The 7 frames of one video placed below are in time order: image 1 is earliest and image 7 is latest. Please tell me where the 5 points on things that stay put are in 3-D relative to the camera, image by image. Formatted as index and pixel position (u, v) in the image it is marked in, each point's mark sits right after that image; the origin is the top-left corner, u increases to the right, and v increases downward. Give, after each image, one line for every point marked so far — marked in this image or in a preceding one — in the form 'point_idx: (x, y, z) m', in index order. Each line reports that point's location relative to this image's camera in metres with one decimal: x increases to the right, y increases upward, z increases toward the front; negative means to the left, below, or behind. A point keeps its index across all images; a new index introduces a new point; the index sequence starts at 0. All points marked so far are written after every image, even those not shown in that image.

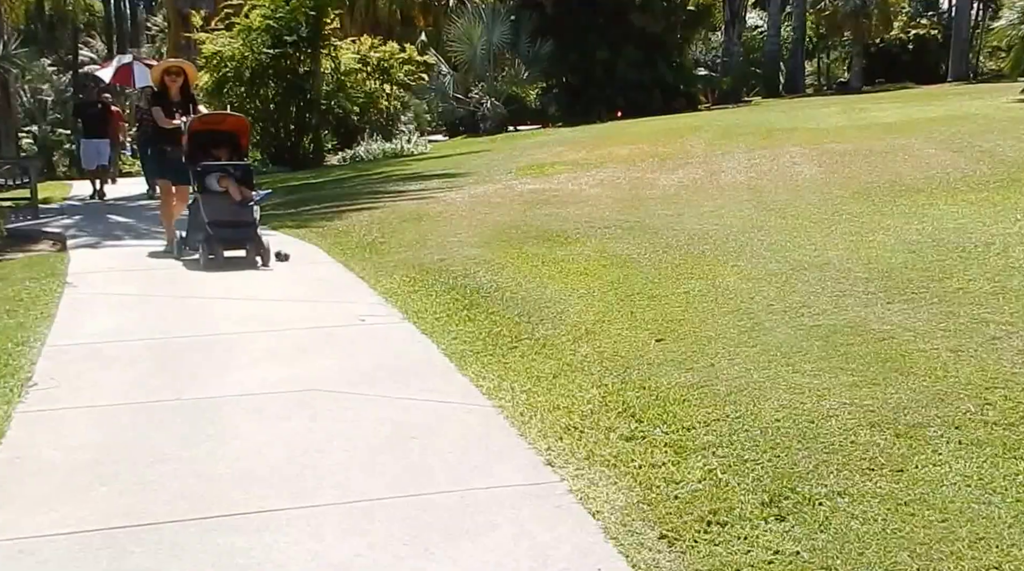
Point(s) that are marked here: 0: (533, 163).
0: (+0.4, +2.1, +19.0) m
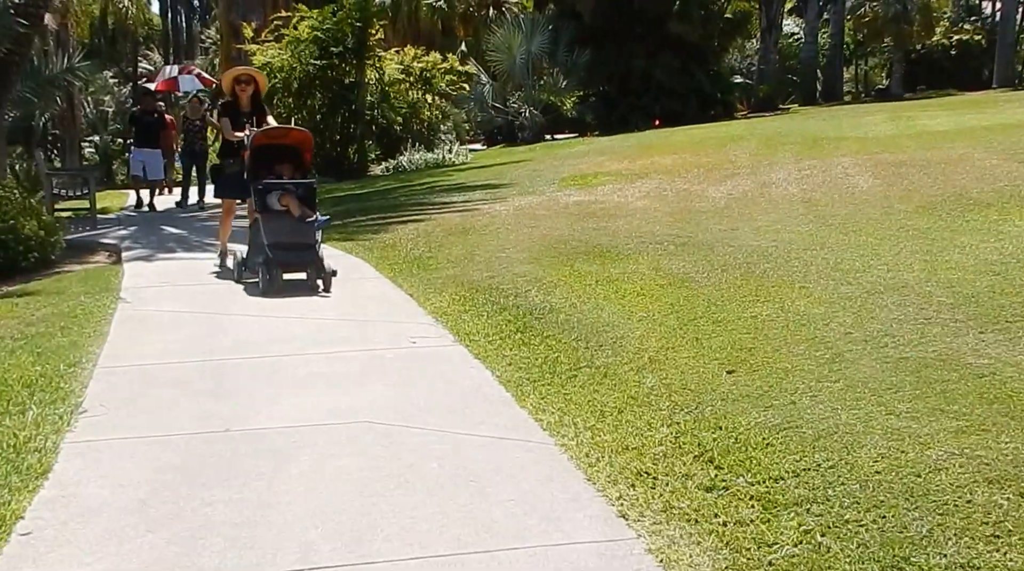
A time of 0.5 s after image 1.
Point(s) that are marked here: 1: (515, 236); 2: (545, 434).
0: (+1.1, +1.9, +18.6) m
1: (0.0, +0.5, +11.3) m
2: (+0.1, -0.7, +4.9) m
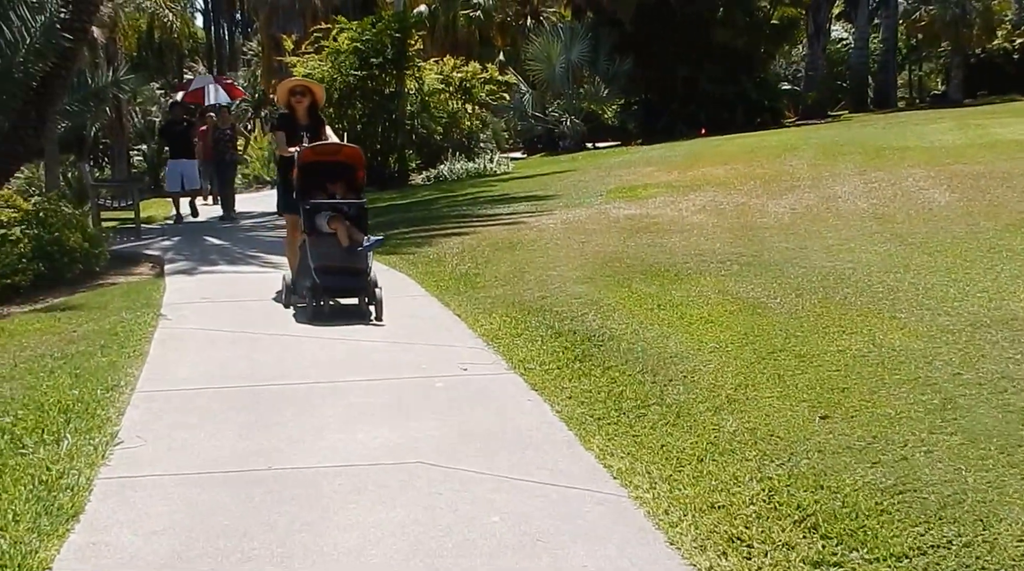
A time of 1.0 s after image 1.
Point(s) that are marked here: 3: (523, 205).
0: (+1.8, +1.6, +18.1) m
1: (+0.5, +0.3, +10.8) m
2: (+0.4, -0.8, +4.4) m
3: (+0.2, +1.2, +16.8) m
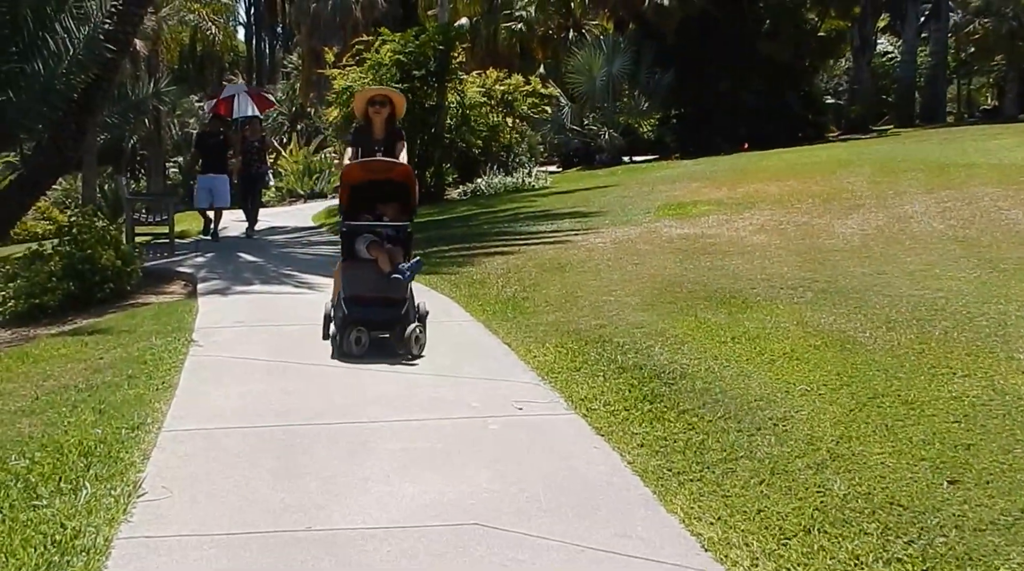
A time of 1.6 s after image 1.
0: (+2.5, +1.3, +17.4) m
1: (+1.0, +0.1, +10.1) m
2: (+0.7, -0.9, +3.8) m
3: (+0.8, +0.9, +16.2) m
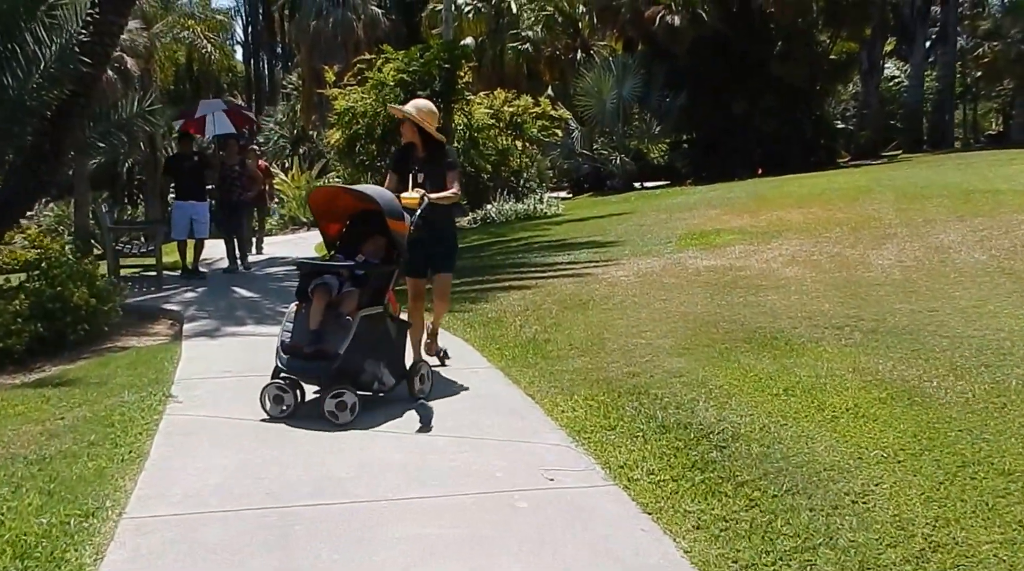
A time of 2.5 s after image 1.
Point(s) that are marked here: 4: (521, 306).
0: (+2.7, +0.8, +16.7) m
1: (+1.1, -0.2, +9.4) m
2: (+0.8, -1.1, +3.0) m
3: (+1.0, +0.5, +15.5) m
4: (+0.1, -0.2, +10.8) m
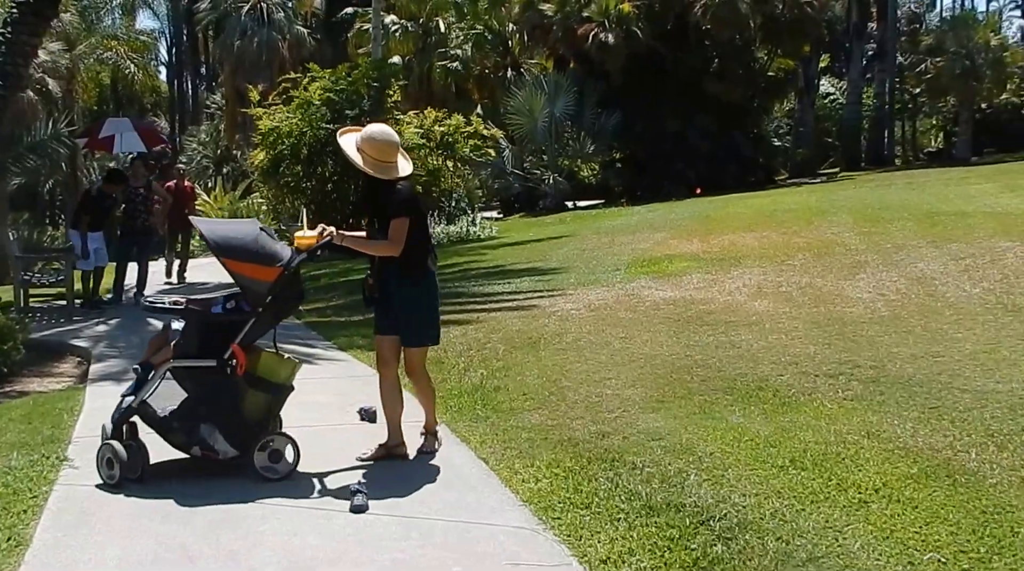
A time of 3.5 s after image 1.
0: (+1.8, +0.4, +15.9) m
1: (+0.7, -0.5, +8.5) m
2: (+0.8, -1.3, +2.1) m
3: (+0.2, +0.1, +14.5) m
4: (-0.4, -0.5, +9.7) m
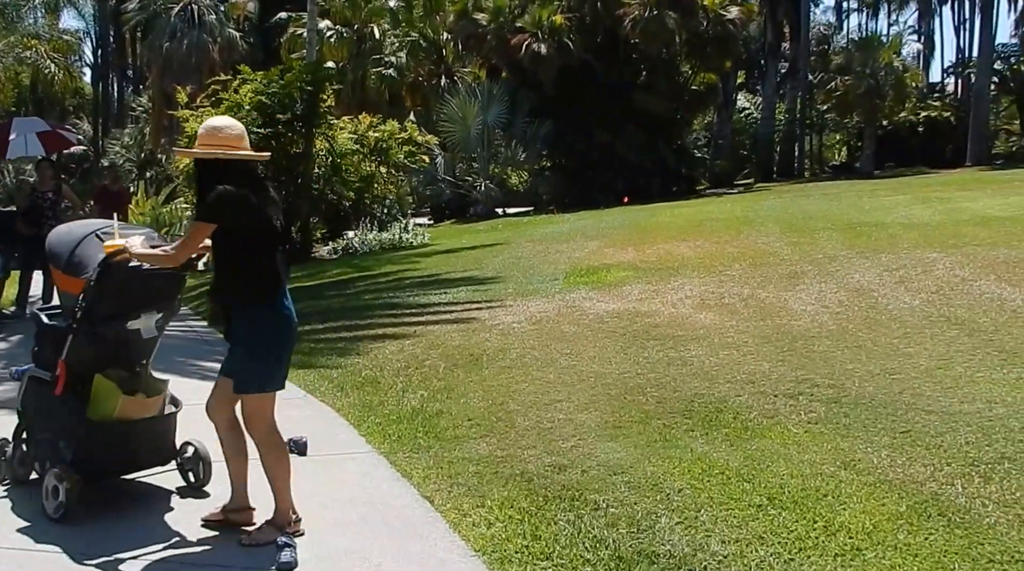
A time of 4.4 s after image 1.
0: (+1.0, +0.3, +15.4) m
1: (+0.3, -0.6, +7.9) m
2: (+0.8, -1.4, +1.5) m
3: (-0.6, -0.1, +13.9) m
4: (-0.9, -0.6, +9.1) m
